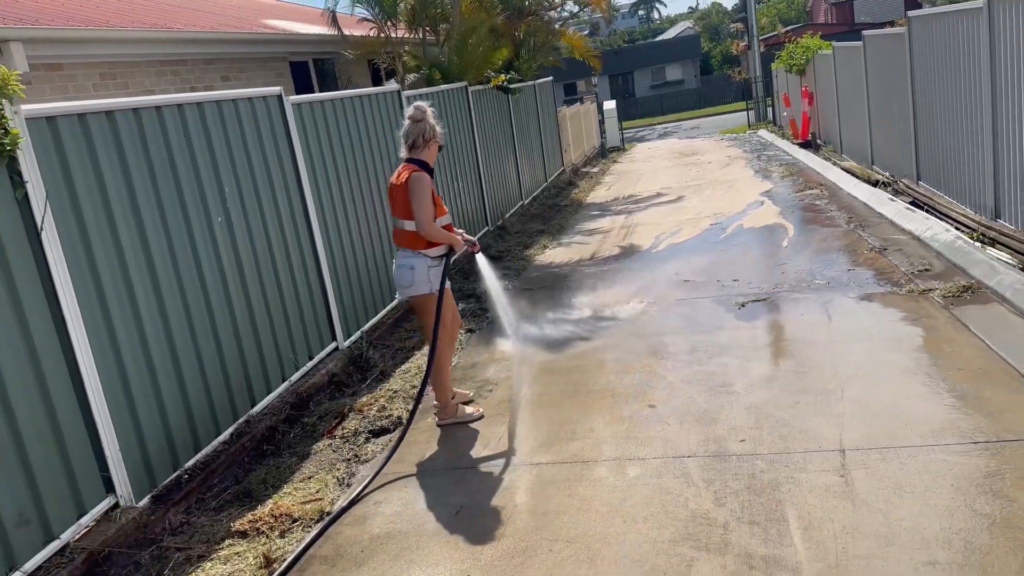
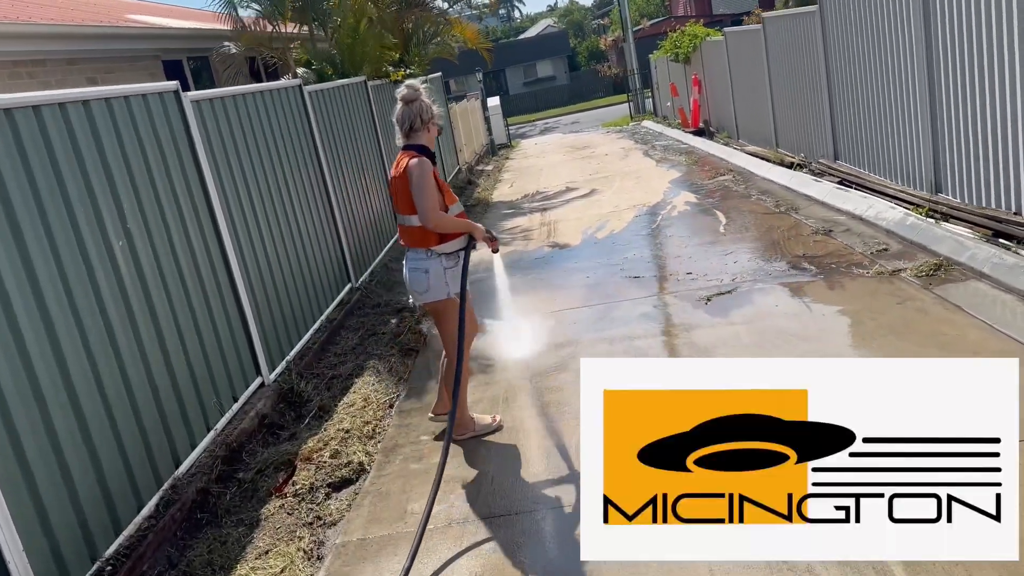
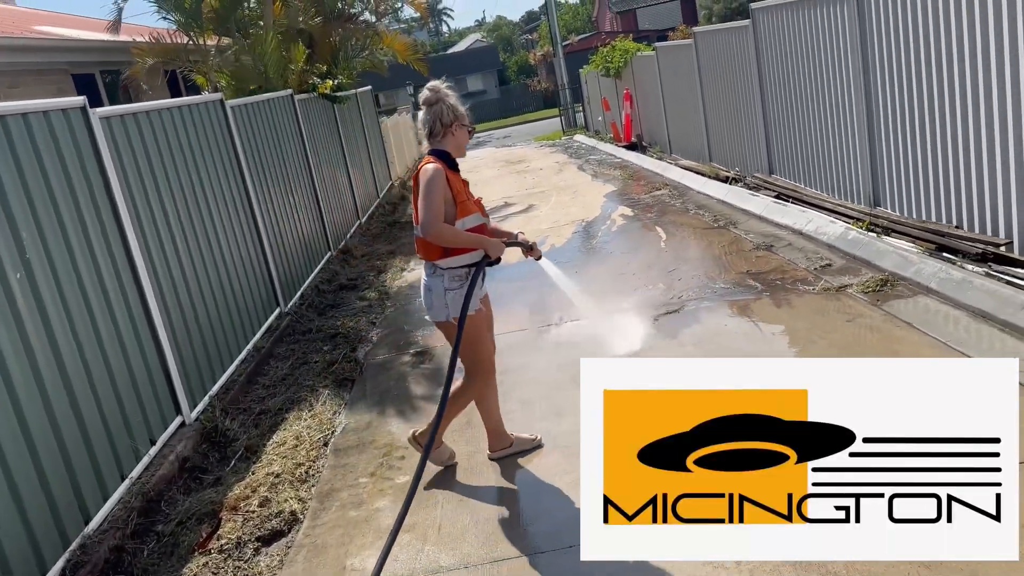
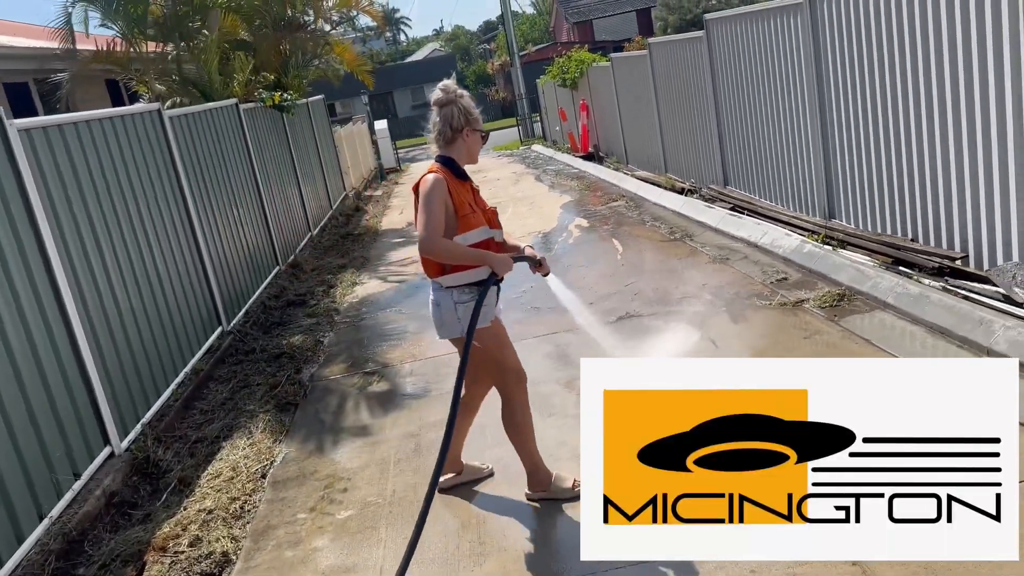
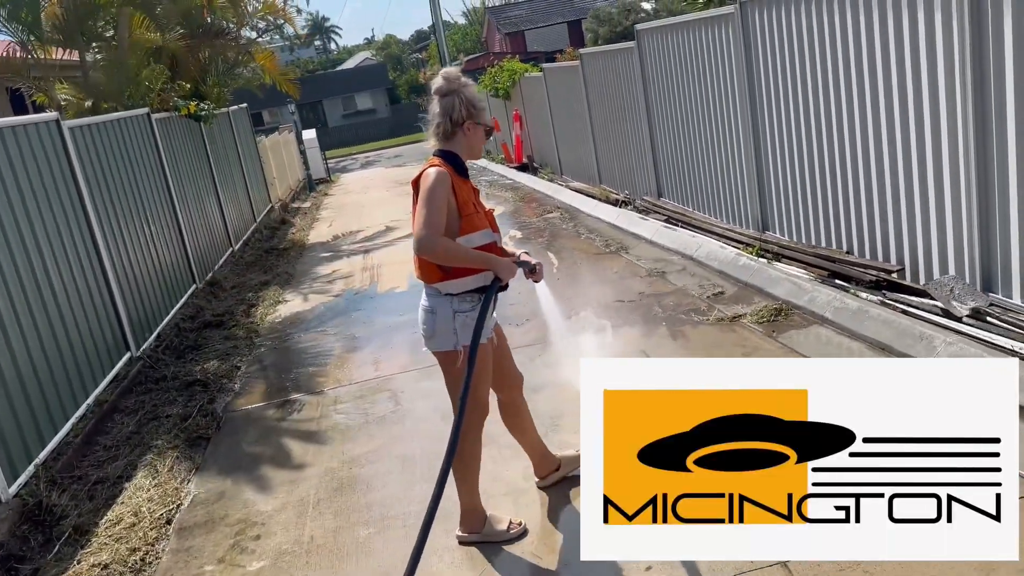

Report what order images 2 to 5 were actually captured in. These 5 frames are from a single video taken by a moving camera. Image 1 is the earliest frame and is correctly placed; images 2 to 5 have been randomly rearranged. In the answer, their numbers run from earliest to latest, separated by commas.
2, 3, 4, 5
